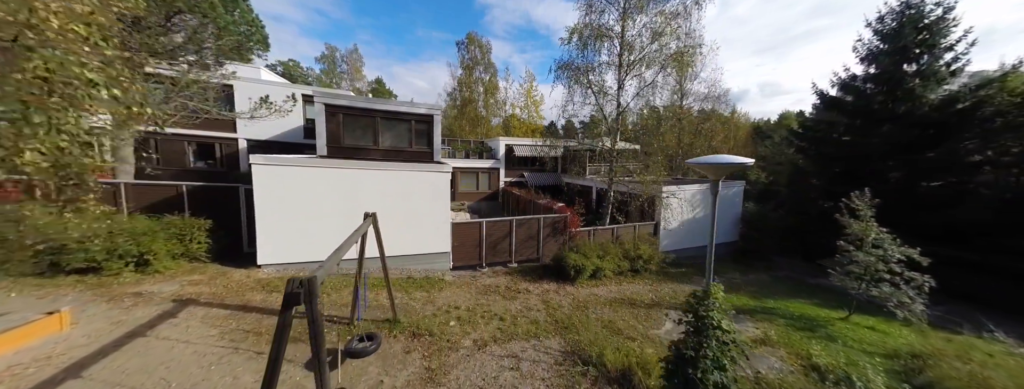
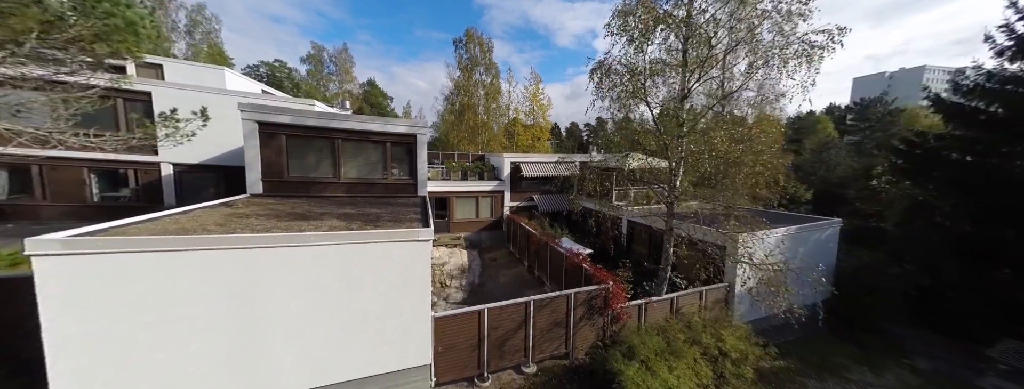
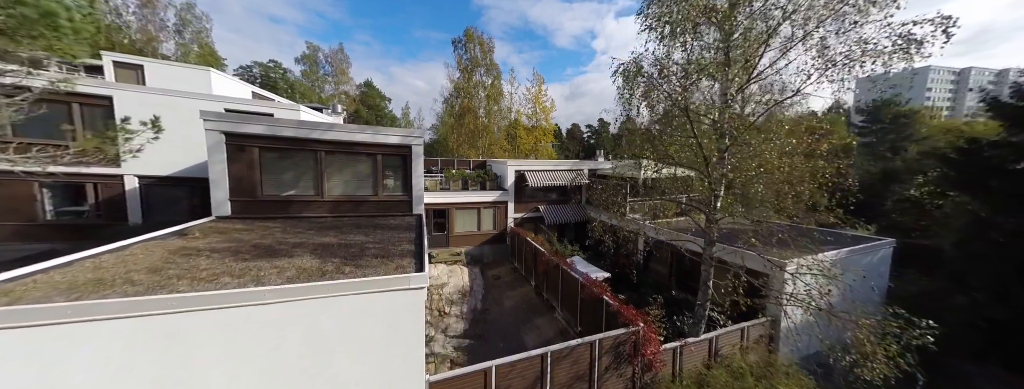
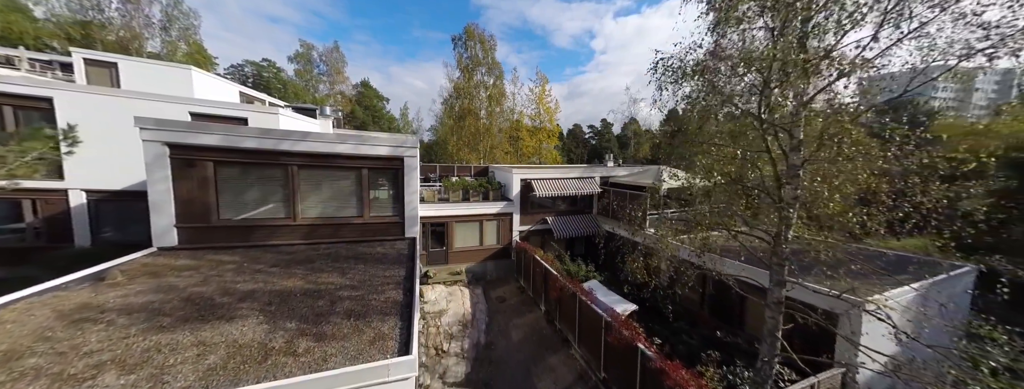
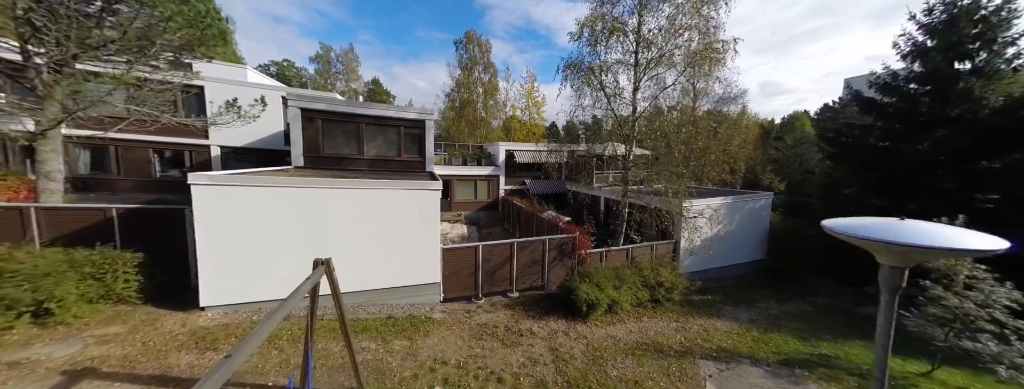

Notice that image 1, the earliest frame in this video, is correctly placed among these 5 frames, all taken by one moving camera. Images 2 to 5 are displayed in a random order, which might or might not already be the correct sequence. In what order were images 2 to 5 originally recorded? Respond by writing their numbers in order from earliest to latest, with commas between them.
5, 2, 3, 4
